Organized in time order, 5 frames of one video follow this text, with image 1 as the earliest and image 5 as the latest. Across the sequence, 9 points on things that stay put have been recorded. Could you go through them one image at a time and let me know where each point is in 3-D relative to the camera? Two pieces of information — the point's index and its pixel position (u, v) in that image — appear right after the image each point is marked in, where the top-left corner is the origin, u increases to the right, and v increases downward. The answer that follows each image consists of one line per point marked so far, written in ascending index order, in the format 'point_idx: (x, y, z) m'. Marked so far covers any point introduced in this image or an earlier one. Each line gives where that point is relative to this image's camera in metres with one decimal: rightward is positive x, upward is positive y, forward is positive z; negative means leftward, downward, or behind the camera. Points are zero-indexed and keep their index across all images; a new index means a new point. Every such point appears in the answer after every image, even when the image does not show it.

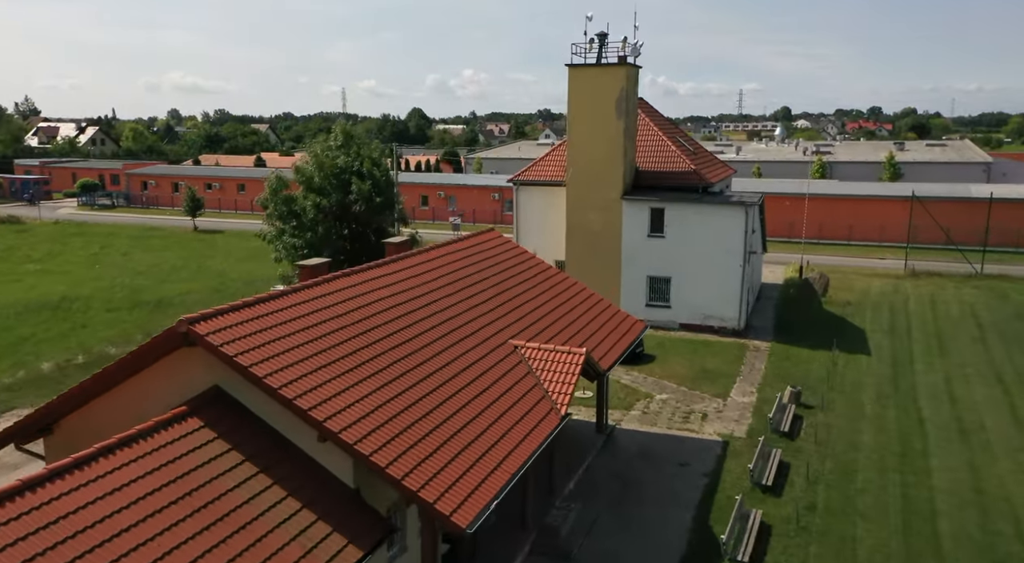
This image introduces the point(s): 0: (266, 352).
0: (-2.9, -0.9, +9.5) m
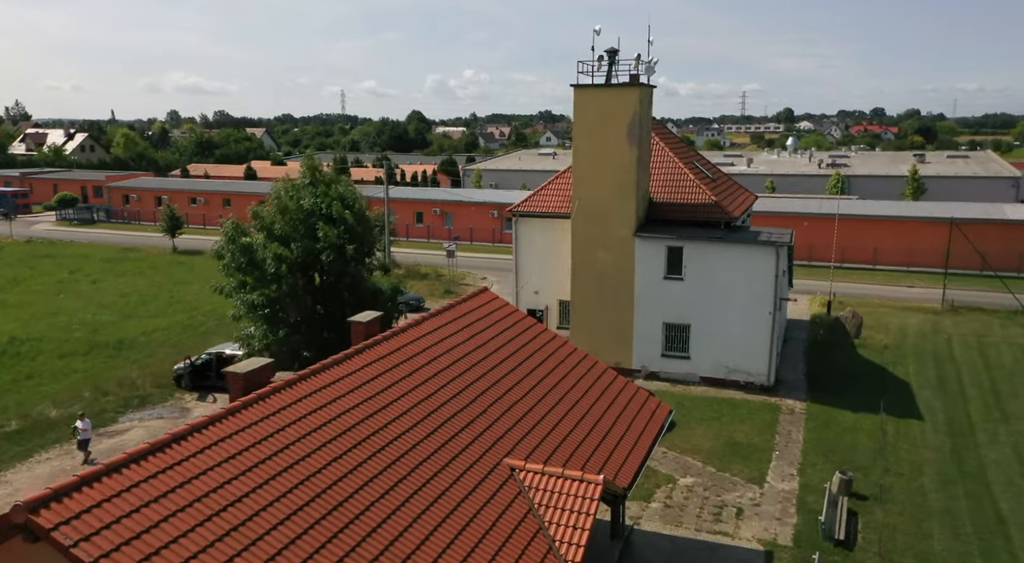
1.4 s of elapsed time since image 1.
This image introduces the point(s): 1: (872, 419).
0: (-3.0, -2.2, +6.6) m
1: (+8.7, -3.3, +19.3) m
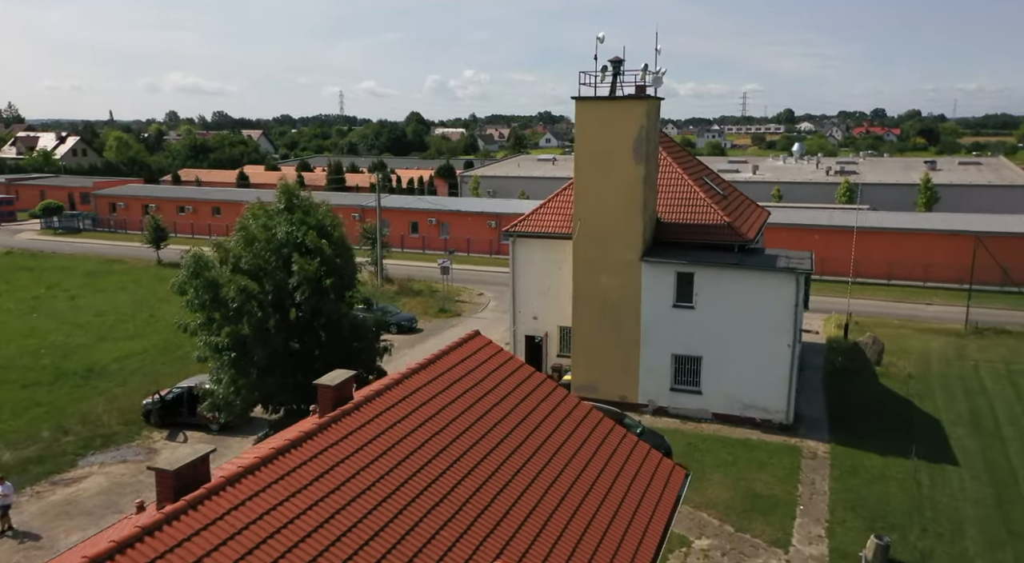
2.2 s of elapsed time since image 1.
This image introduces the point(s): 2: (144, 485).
0: (-3.1, -2.9, +4.9) m
1: (+8.6, -4.0, +17.6) m
2: (-8.0, -4.4, +17.3) m
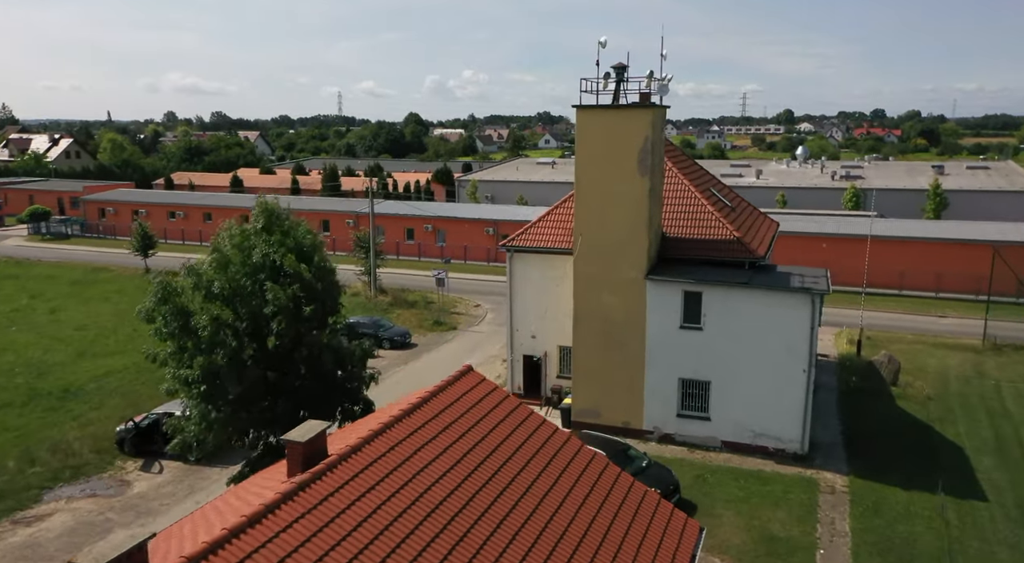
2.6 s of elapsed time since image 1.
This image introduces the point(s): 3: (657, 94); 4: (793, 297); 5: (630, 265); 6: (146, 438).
0: (-3.1, -3.3, +3.6) m
1: (+8.6, -4.5, +16.4) m
2: (-8.1, -4.9, +16.1) m
3: (+3.6, +4.6, +19.7) m
4: (+6.4, -0.4, +18.1) m
5: (+2.9, +0.4, +19.4) m
6: (-8.8, -3.7, +19.2) m
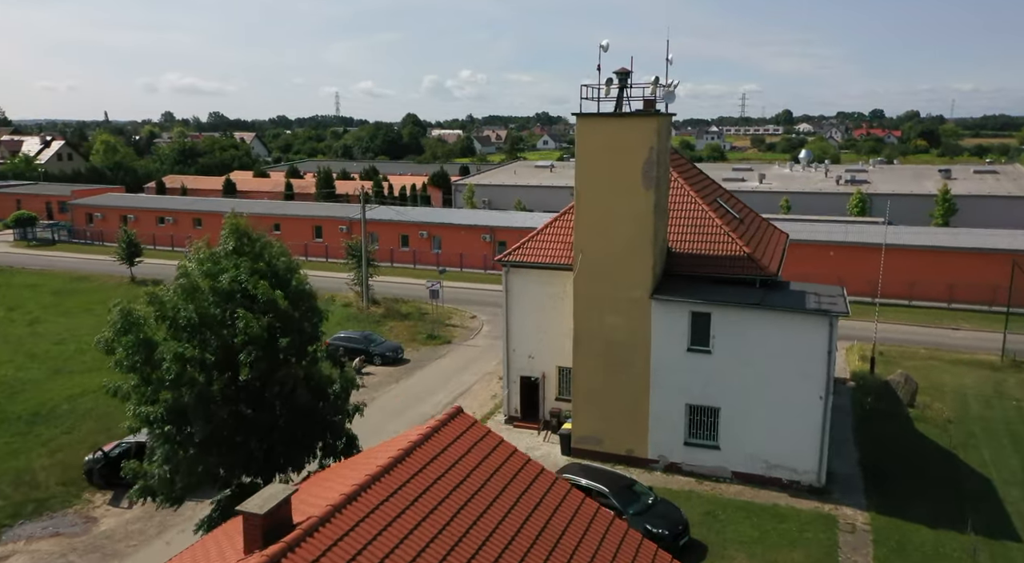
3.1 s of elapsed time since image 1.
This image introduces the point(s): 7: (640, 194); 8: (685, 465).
0: (-3.2, -3.8, +2.4) m
1: (+8.5, -5.0, +15.2) m
2: (-8.2, -5.3, +14.9) m
3: (+3.5, +4.2, +18.4) m
4: (+6.3, -0.8, +16.9) m
5: (+2.8, -0.1, +18.2) m
6: (-8.9, -4.2, +17.9) m
7: (+2.8, +2.0, +17.6) m
8: (+4.0, -4.2, +18.3) m
